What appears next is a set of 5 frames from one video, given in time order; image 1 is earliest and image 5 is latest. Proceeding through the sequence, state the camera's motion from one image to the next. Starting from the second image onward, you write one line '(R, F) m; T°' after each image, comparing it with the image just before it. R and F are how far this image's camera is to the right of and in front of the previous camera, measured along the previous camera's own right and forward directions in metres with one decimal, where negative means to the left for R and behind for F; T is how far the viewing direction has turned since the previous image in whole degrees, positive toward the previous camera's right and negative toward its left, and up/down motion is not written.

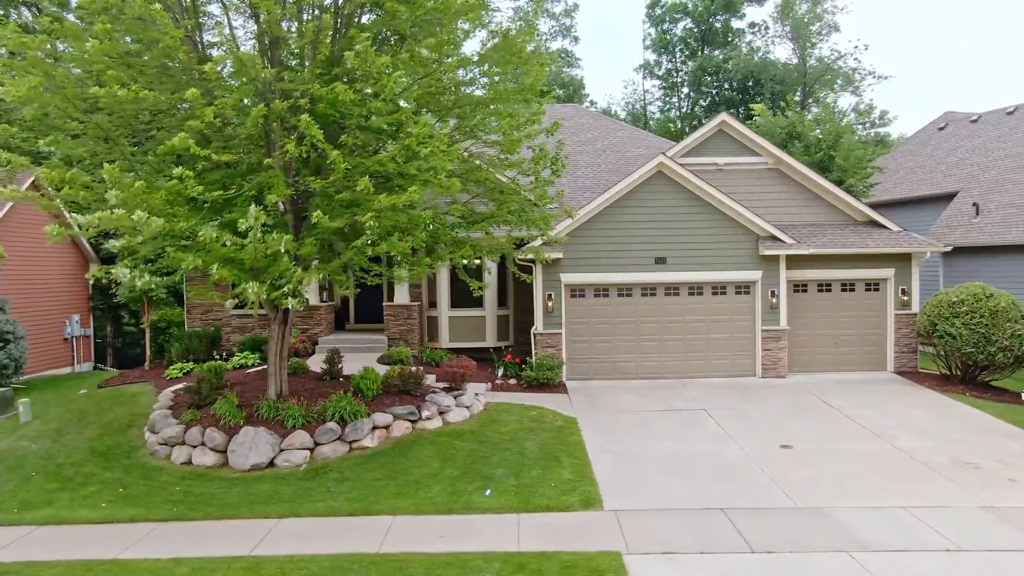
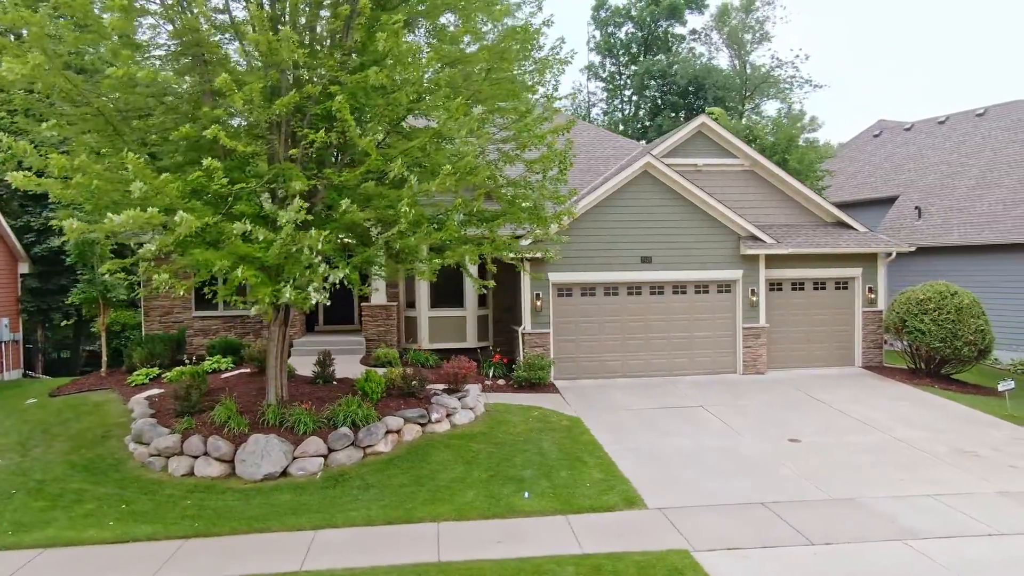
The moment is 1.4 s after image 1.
(-1.1, +0.2) m; +6°
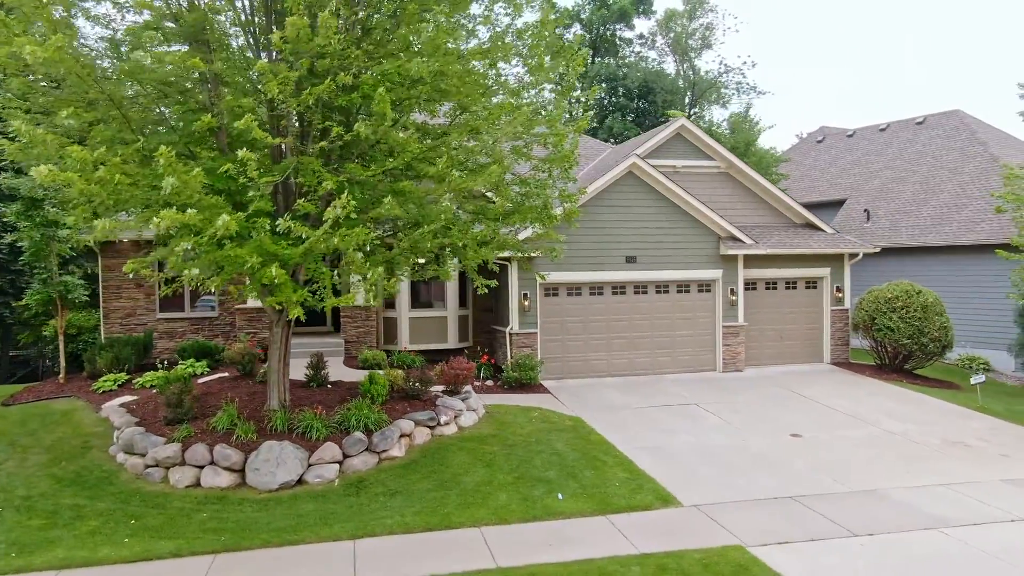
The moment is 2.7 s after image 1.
(-0.9, +0.1) m; +5°
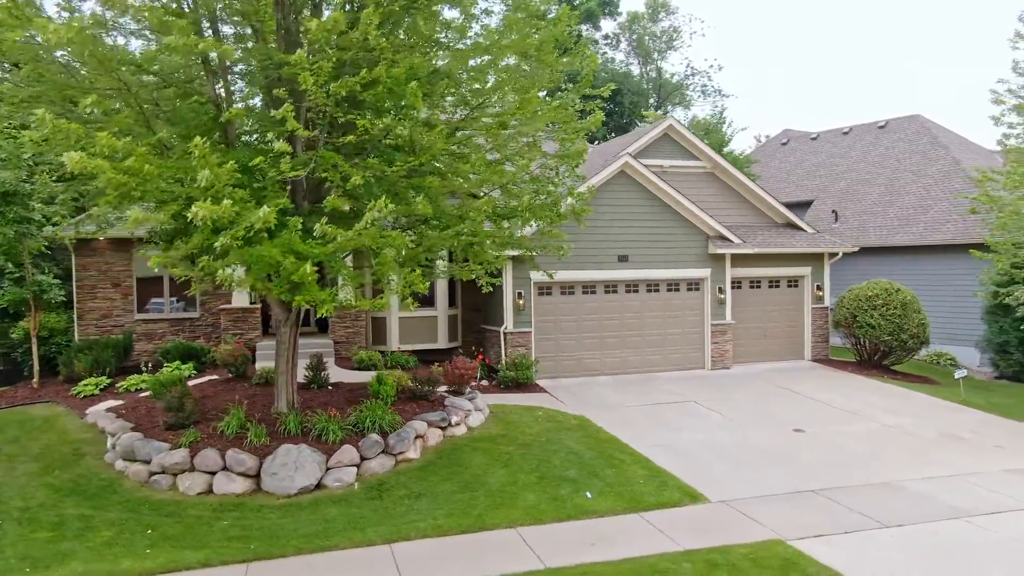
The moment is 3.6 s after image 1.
(-0.7, +0.1) m; +4°
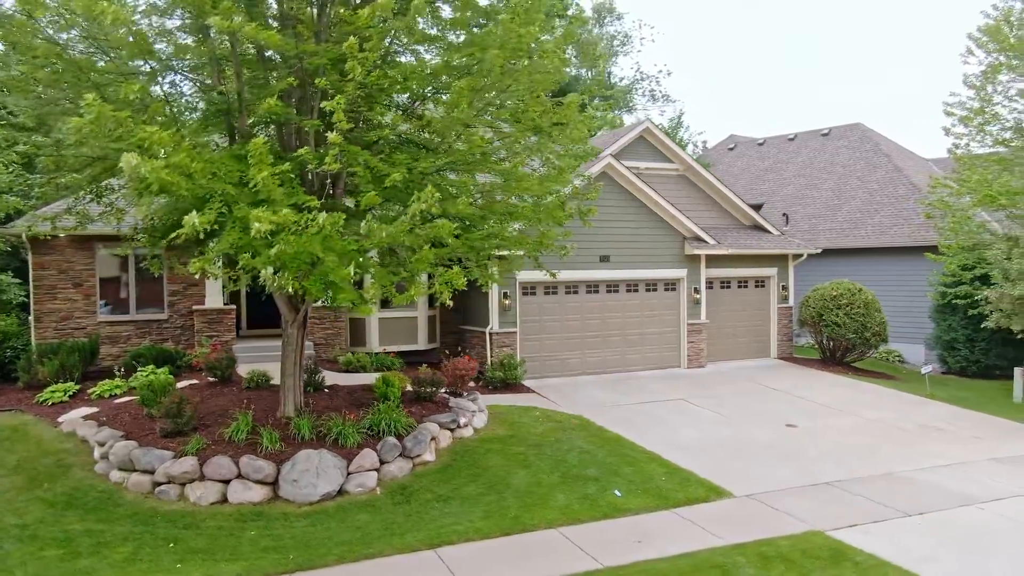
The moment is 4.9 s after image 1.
(-0.9, +0.1) m; +5°
